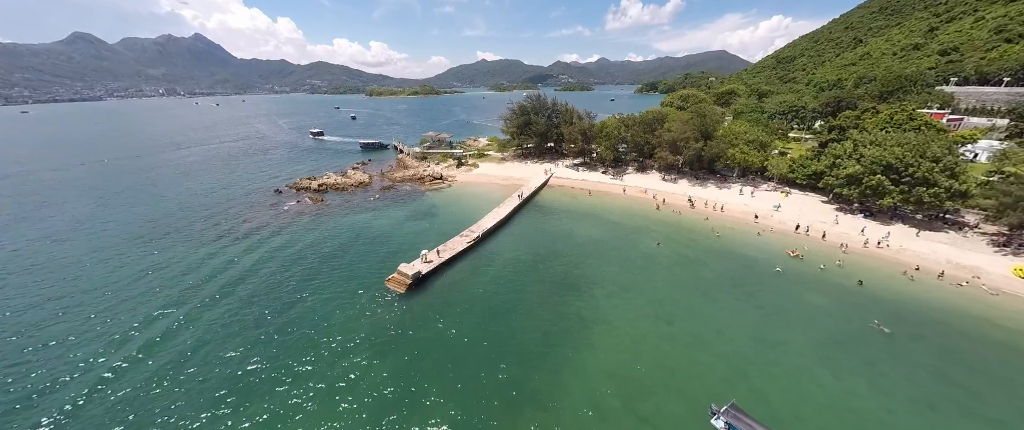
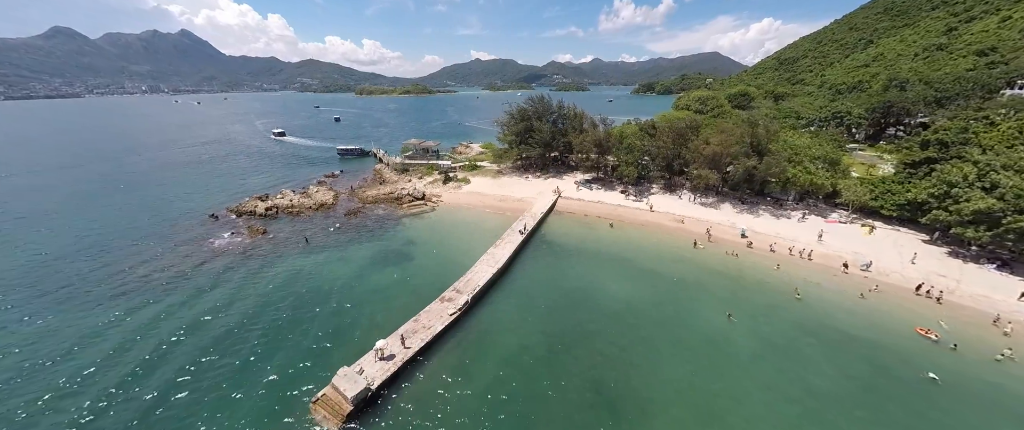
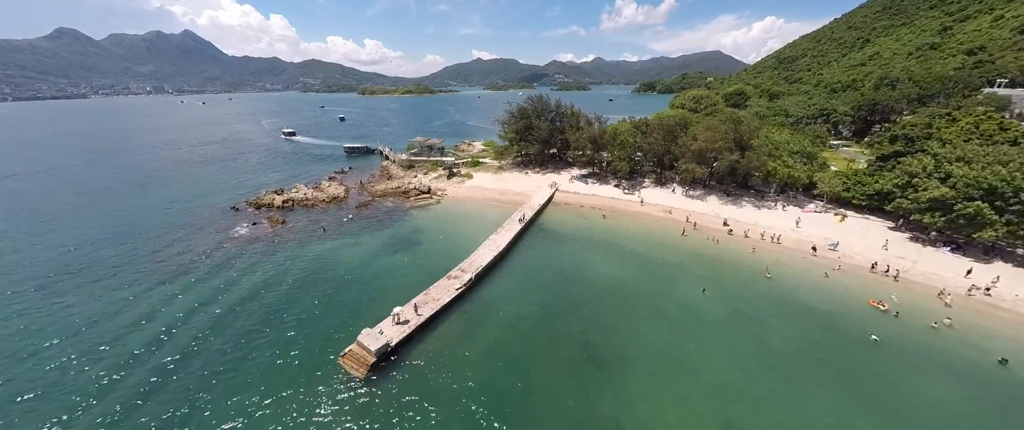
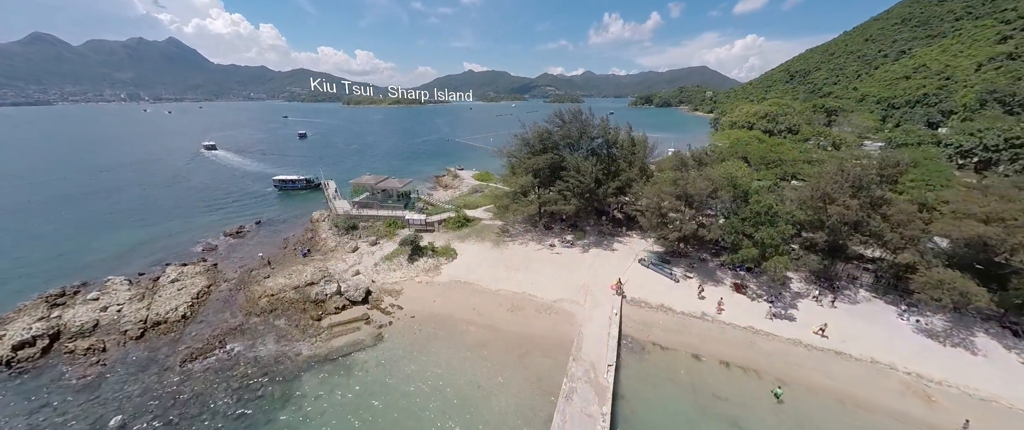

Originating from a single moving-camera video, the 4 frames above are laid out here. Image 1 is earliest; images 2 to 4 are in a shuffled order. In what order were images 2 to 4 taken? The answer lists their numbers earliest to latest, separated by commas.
3, 2, 4
